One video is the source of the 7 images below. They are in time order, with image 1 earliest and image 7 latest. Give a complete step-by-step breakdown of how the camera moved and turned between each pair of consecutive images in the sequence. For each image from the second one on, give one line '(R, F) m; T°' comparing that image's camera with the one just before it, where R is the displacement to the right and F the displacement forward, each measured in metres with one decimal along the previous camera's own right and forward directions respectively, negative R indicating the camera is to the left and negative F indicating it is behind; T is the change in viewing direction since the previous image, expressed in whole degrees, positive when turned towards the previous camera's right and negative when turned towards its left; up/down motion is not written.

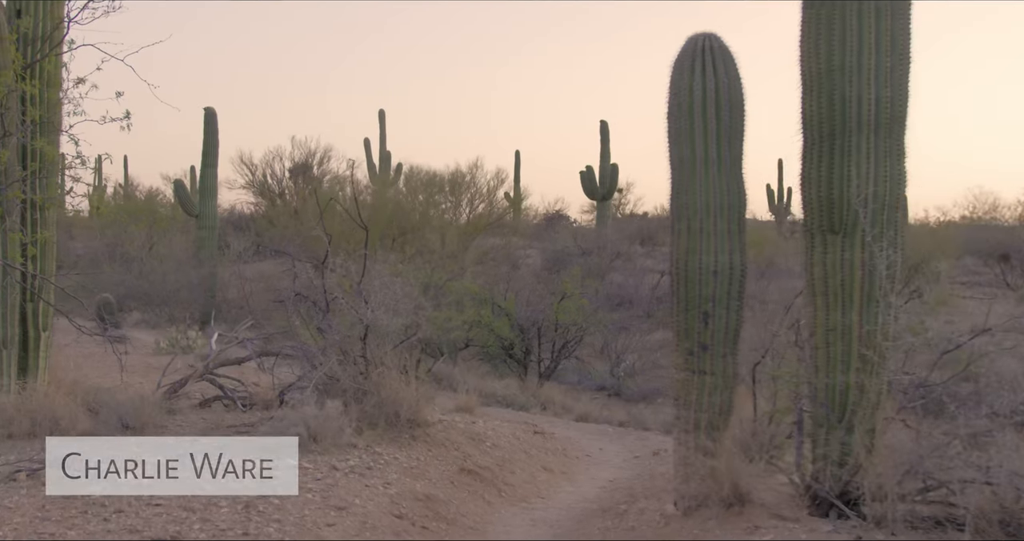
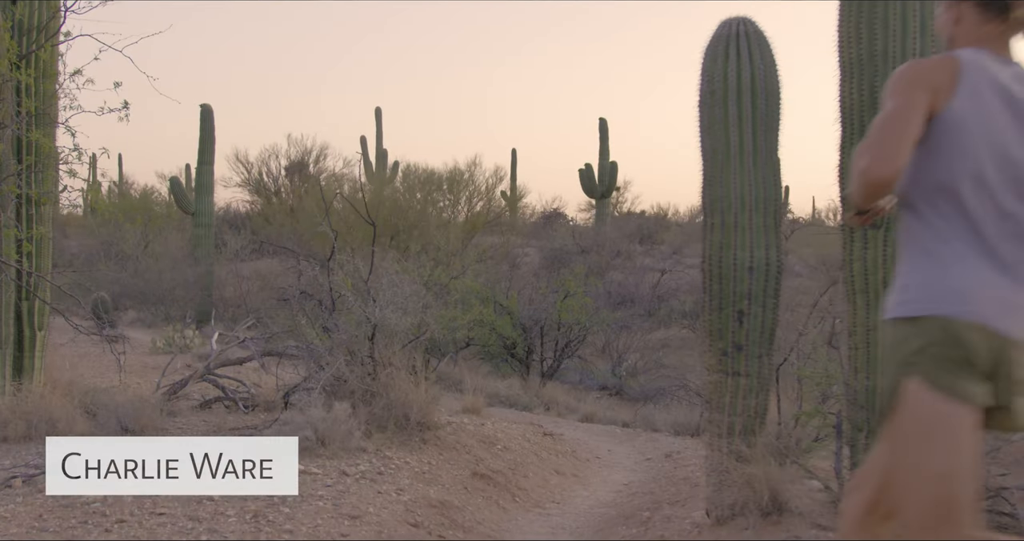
(-0.1, +0.2) m; 0°
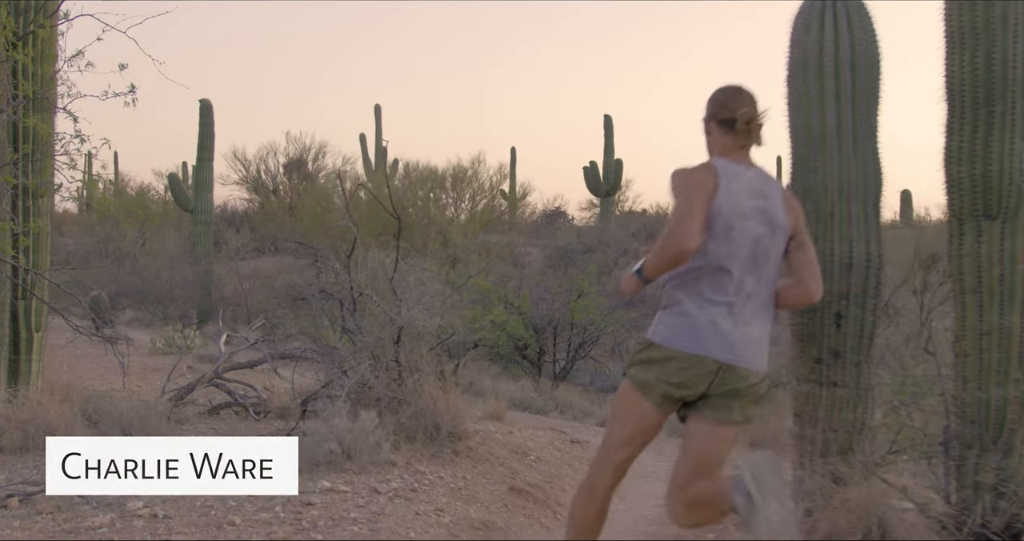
(-0.3, +0.5) m; 0°
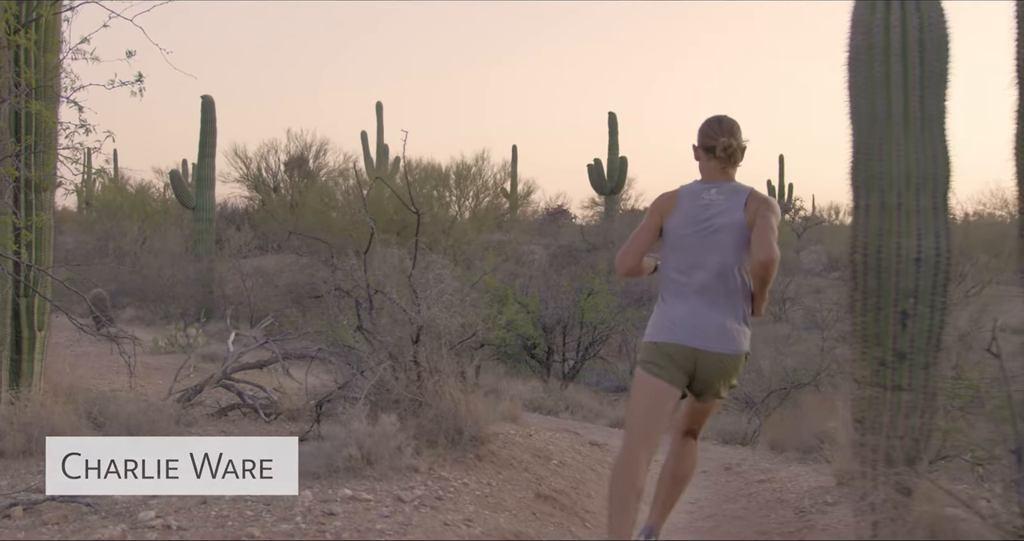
(-0.2, +0.3) m; 0°
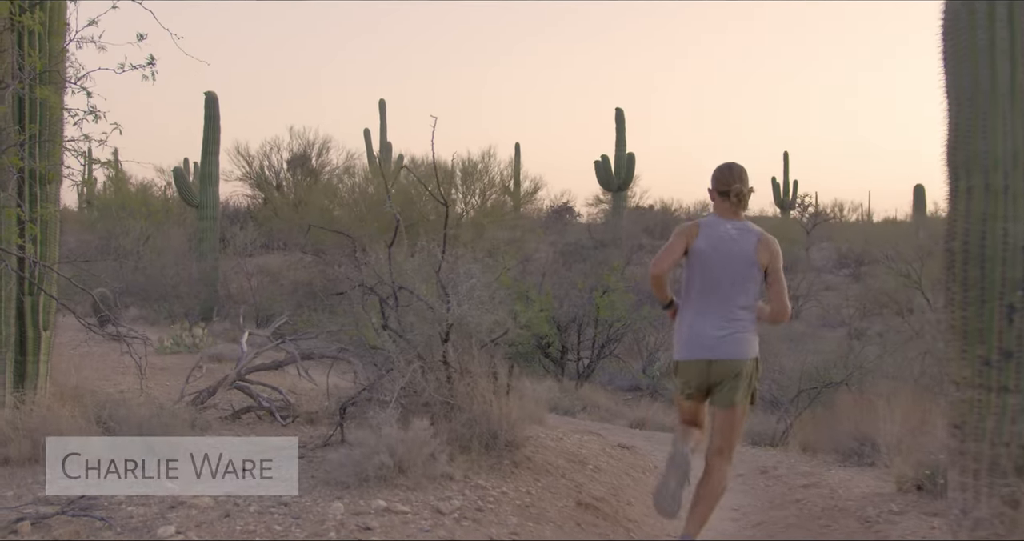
(-0.2, +0.4) m; 0°
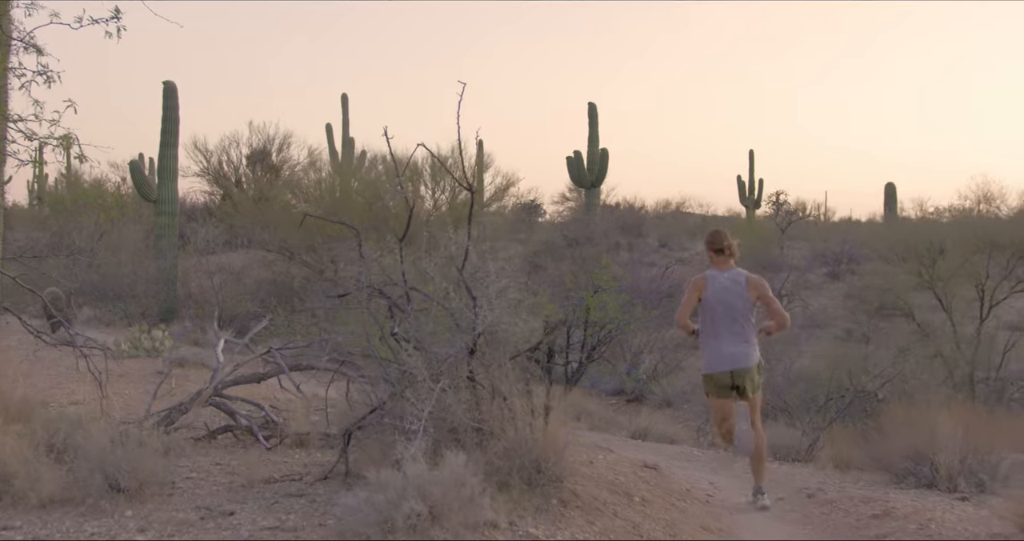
(-0.4, +0.9) m; +2°
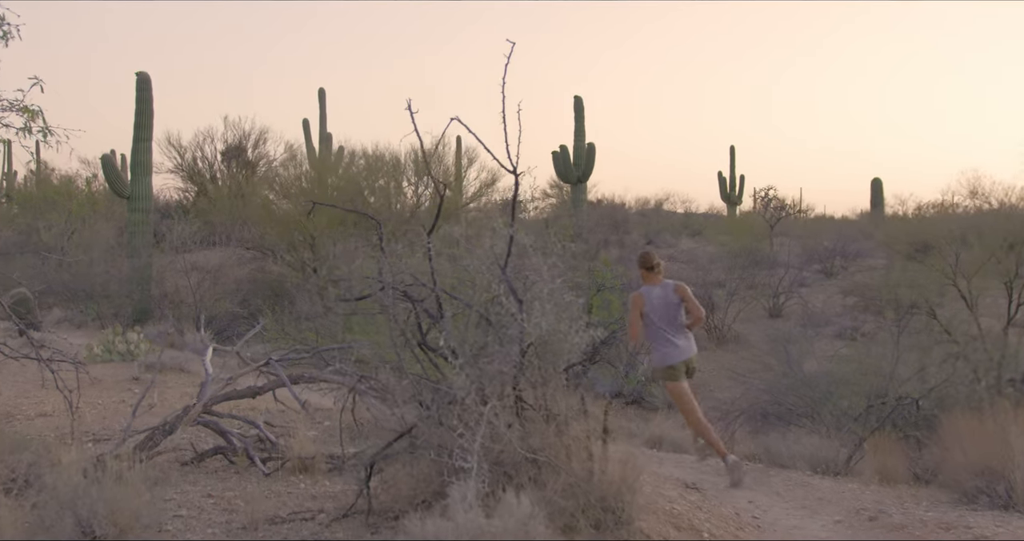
(-0.3, +0.8) m; +1°
